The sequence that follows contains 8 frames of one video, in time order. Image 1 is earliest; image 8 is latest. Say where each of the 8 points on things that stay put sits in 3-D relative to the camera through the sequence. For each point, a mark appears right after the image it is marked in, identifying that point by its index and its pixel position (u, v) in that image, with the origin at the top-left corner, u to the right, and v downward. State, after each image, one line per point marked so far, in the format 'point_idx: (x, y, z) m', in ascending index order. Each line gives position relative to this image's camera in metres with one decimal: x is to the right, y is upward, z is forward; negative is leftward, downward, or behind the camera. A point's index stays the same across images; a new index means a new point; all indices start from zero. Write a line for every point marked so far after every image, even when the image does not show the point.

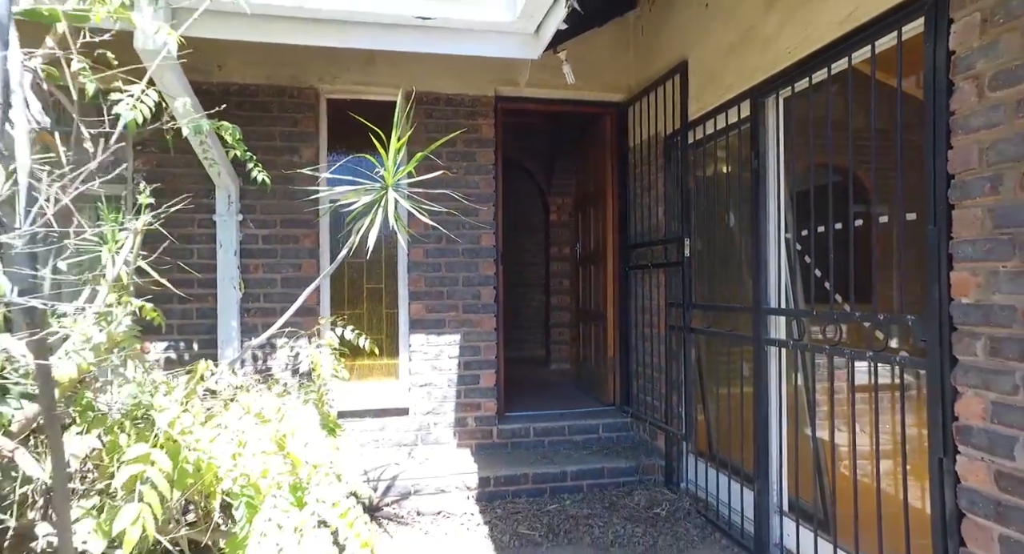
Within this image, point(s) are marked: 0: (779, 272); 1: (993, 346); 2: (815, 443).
0: (+1.2, 0.0, +3.6) m
1: (+1.3, -0.2, +2.0) m
2: (+1.3, -0.8, +3.3) m
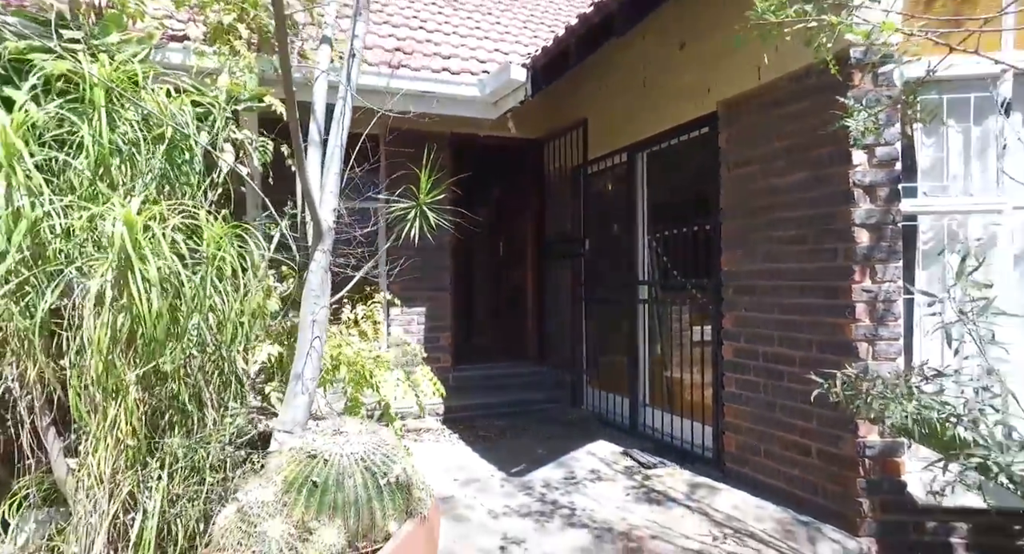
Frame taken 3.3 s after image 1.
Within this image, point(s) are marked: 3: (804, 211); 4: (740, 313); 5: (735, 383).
0: (+1.0, +0.1, +6.0) m
1: (+1.3, 0.0, +4.4) m
2: (+1.1, -0.7, +5.6) m
3: (+1.5, +0.3, +3.9) m
4: (+1.3, -0.2, +4.3) m
5: (+1.3, -0.6, +4.4) m
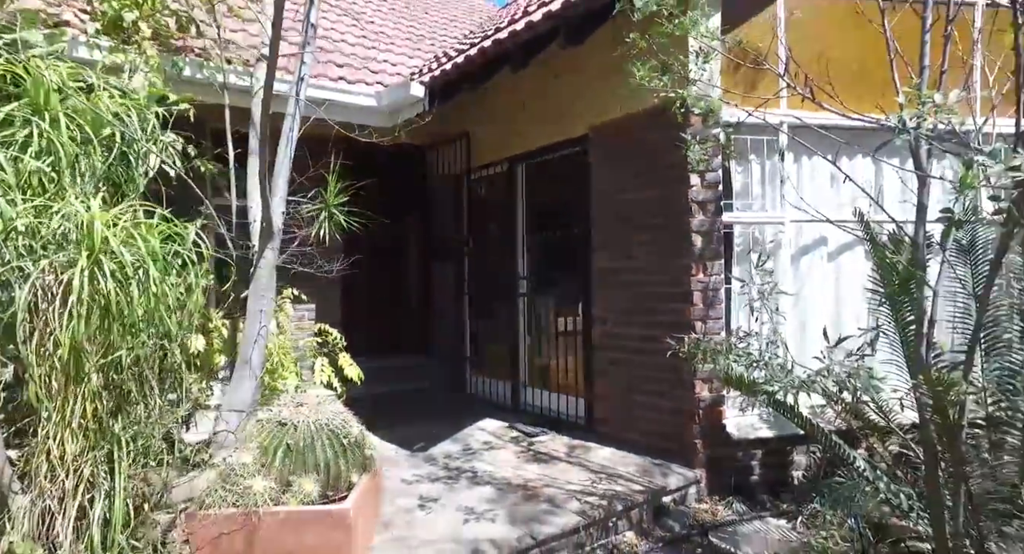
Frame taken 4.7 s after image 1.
0: (+0.1, +0.2, +6.8) m
1: (+0.6, 0.0, +5.3) m
2: (+0.2, -0.7, +6.5) m
3: (+0.9, +0.4, +4.8) m
4: (+0.6, -0.2, +5.2) m
5: (+0.6, -0.6, +5.3) m
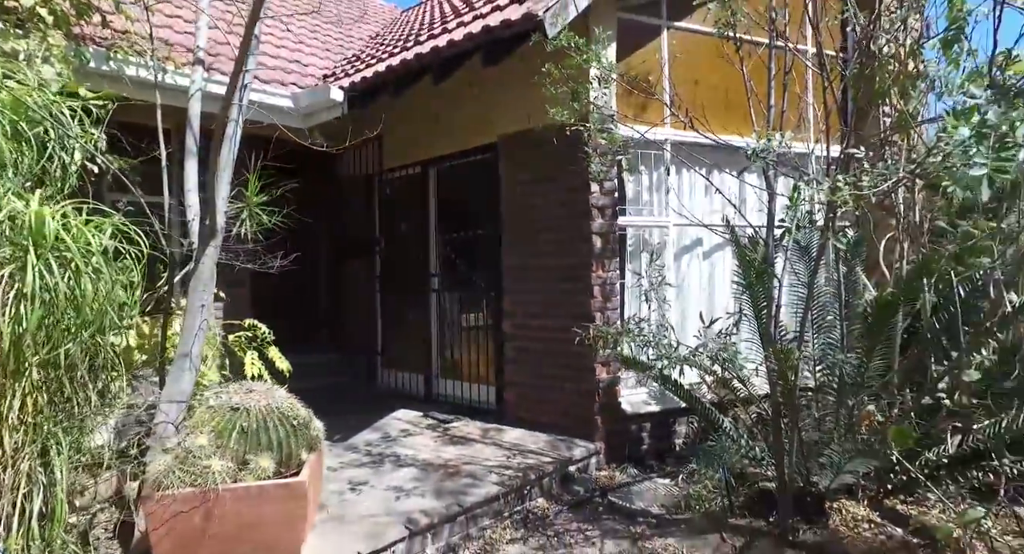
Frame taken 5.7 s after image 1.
0: (-0.7, +0.2, +7.2) m
1: (0.0, 0.0, +5.8) m
2: (-0.5, -0.6, +6.9) m
3: (+0.3, +0.4, +5.4) m
4: (0.0, -0.1, +5.7) m
5: (0.0, -0.5, +5.8) m
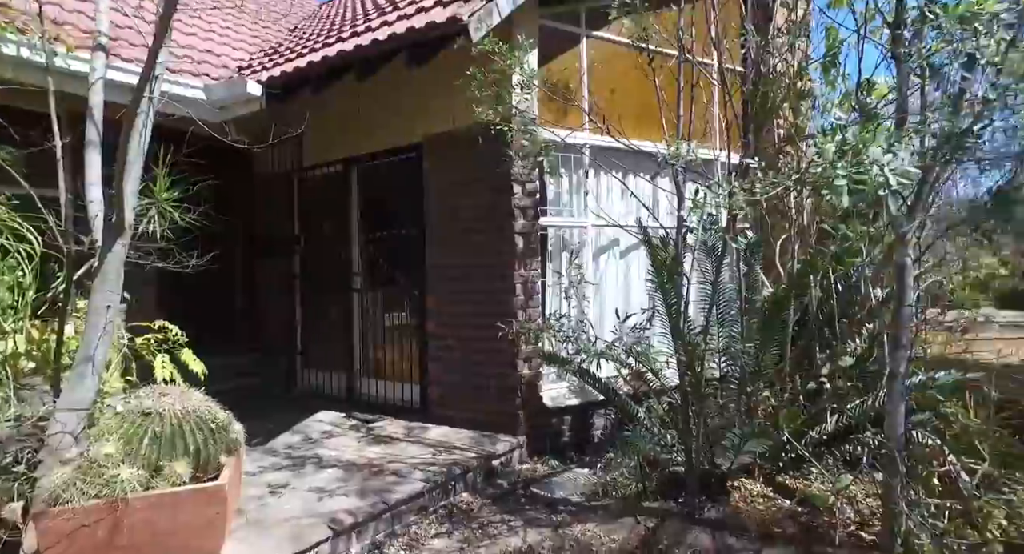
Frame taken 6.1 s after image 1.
0: (-1.5, +0.2, +7.2) m
1: (-0.6, 0.0, +5.9) m
2: (-1.2, -0.6, +7.0) m
3: (-0.2, +0.4, +5.5) m
4: (-0.6, -0.1, +5.8) m
5: (-0.6, -0.5, +5.9) m
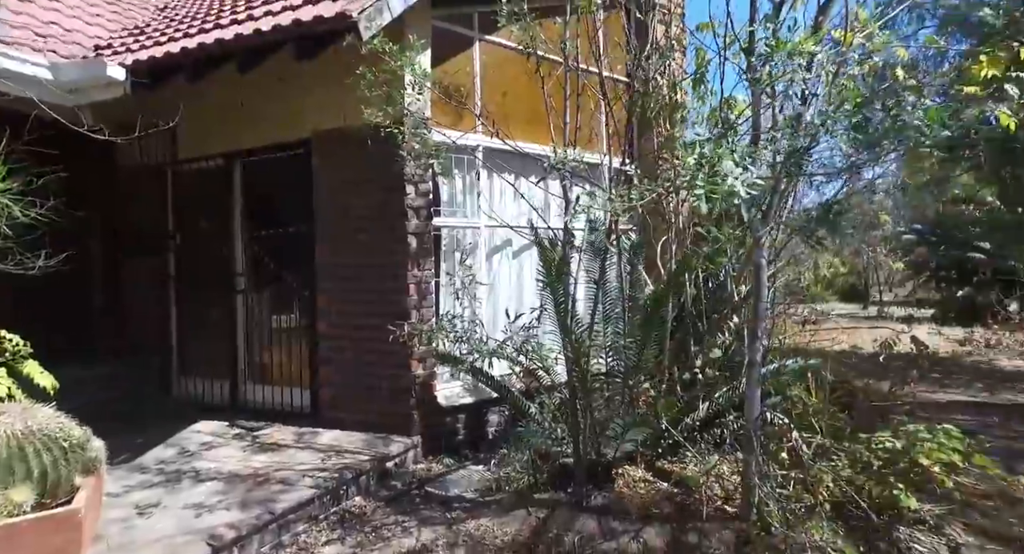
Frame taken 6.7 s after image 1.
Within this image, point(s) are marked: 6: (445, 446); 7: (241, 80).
0: (-2.5, +0.2, +7.0) m
1: (-1.4, 0.0, +5.8) m
2: (-2.2, -0.6, +6.8) m
3: (-1.0, +0.4, +5.5) m
4: (-1.4, -0.1, +5.8) m
5: (-1.4, -0.5, +5.8) m
6: (-0.5, -1.2, +5.5) m
7: (-2.3, +1.7, +6.7) m
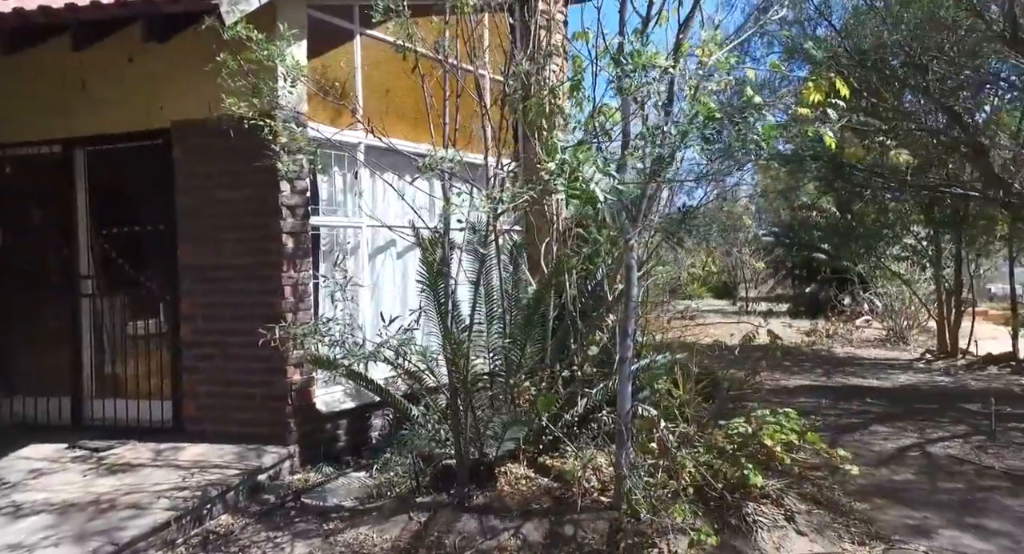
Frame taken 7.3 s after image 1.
0: (-3.6, +0.1, +6.6) m
1: (-2.3, 0.0, +5.5) m
2: (-3.2, -0.7, +6.4) m
3: (-1.8, +0.4, +5.3) m
4: (-2.3, -0.2, +5.5) m
5: (-2.3, -0.6, +5.5) m
6: (-1.3, -1.3, +5.4) m
7: (-3.4, +1.6, +6.3) m
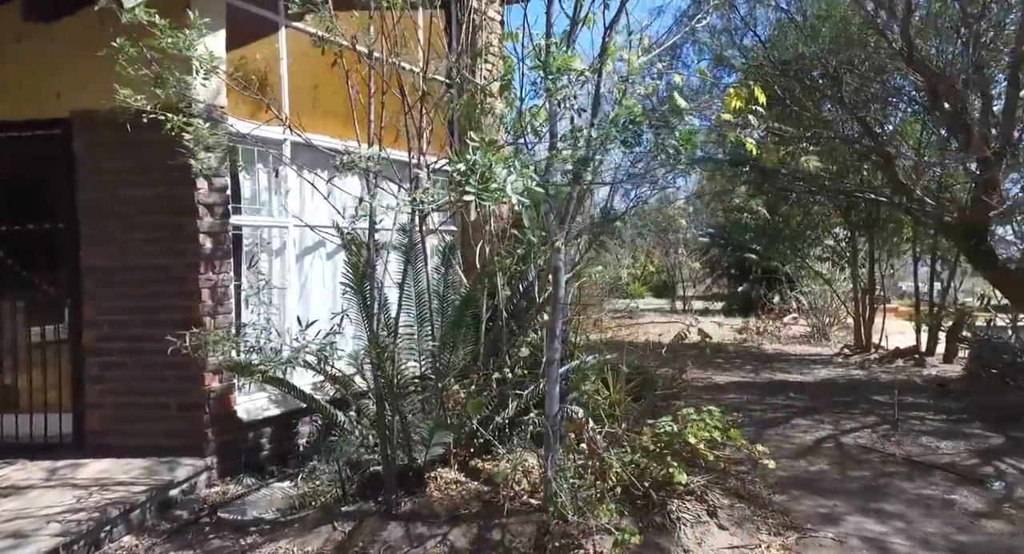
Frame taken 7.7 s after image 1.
0: (-4.2, +0.1, +6.1) m
1: (-2.9, -0.1, +5.2) m
2: (-3.9, -0.8, +6.0) m
3: (-2.4, +0.3, +5.0) m
4: (-2.8, -0.2, +5.2) m
5: (-2.8, -0.6, +5.2) m
6: (-1.9, -1.3, +5.2) m
7: (-4.0, +1.6, +5.9) m
